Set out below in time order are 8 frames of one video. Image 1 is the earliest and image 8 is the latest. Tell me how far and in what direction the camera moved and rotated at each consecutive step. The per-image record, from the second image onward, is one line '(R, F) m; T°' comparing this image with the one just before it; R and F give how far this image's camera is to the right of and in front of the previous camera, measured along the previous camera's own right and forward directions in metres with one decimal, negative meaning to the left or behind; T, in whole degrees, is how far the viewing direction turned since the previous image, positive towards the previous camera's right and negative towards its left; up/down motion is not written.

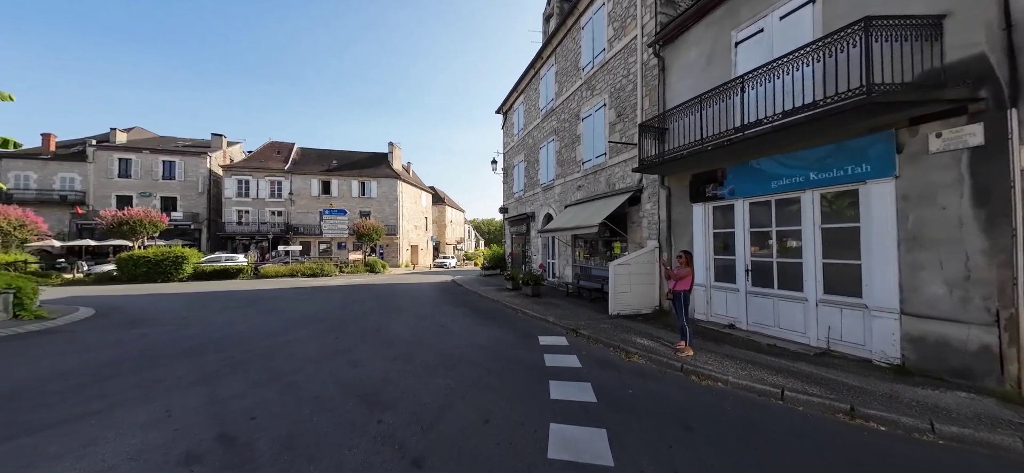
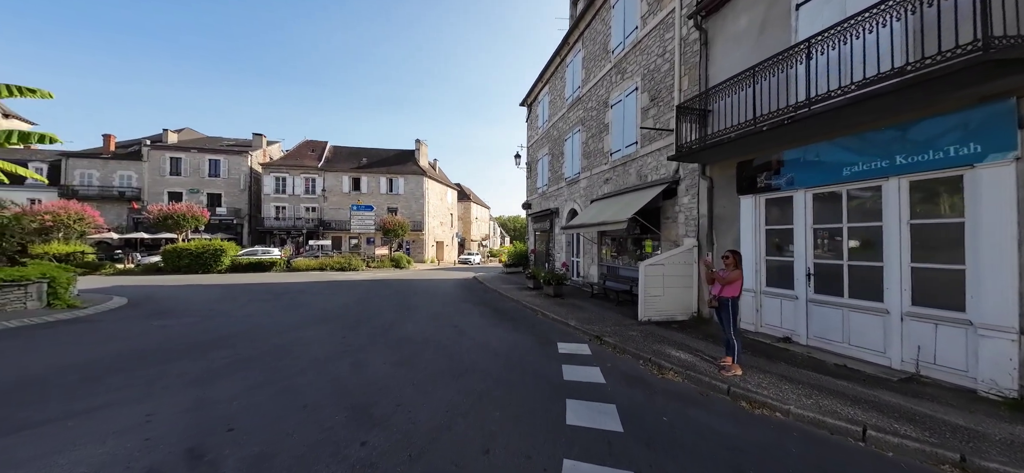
(+0.2, +0.6) m; -5°
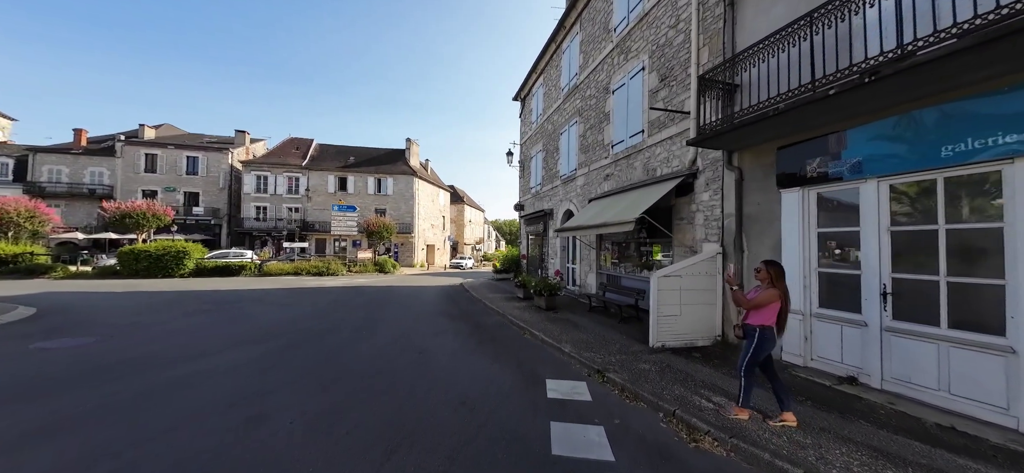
(+0.3, +1.4) m; +1°
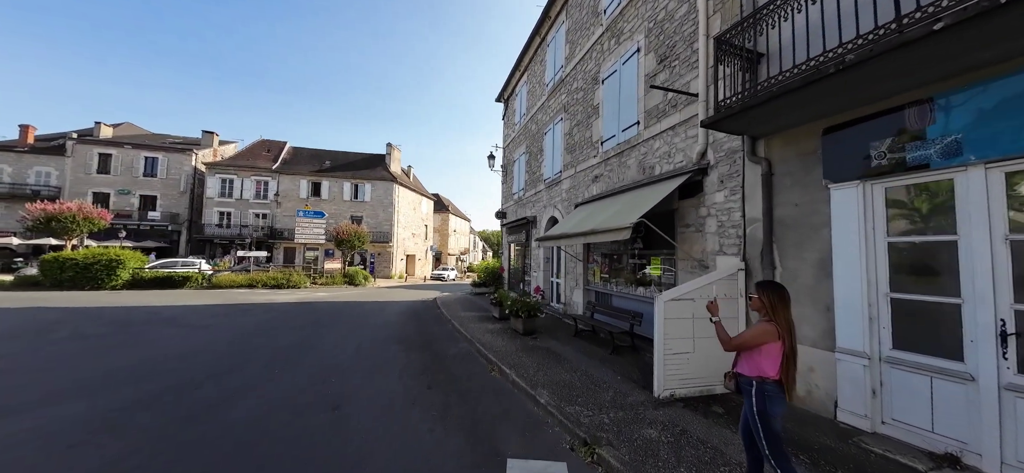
(+0.4, +1.4) m; +2°
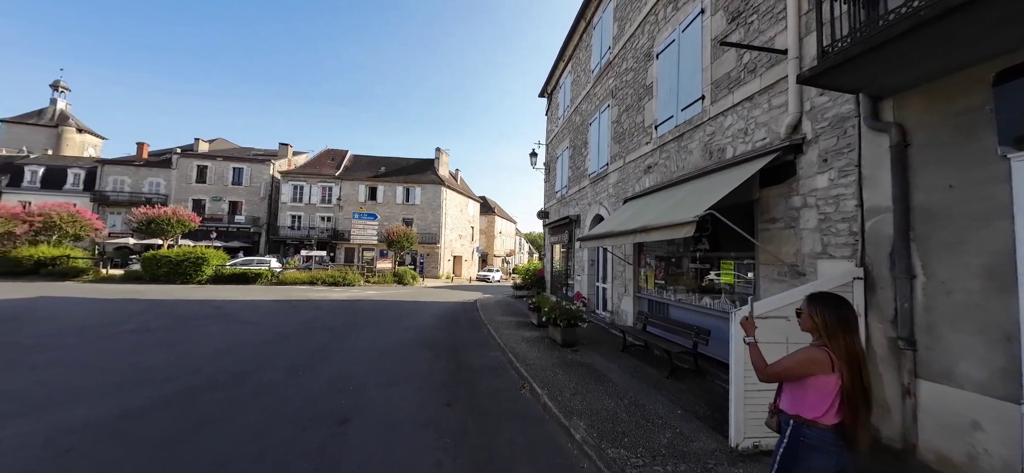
(+0.2, +0.7) m; -8°
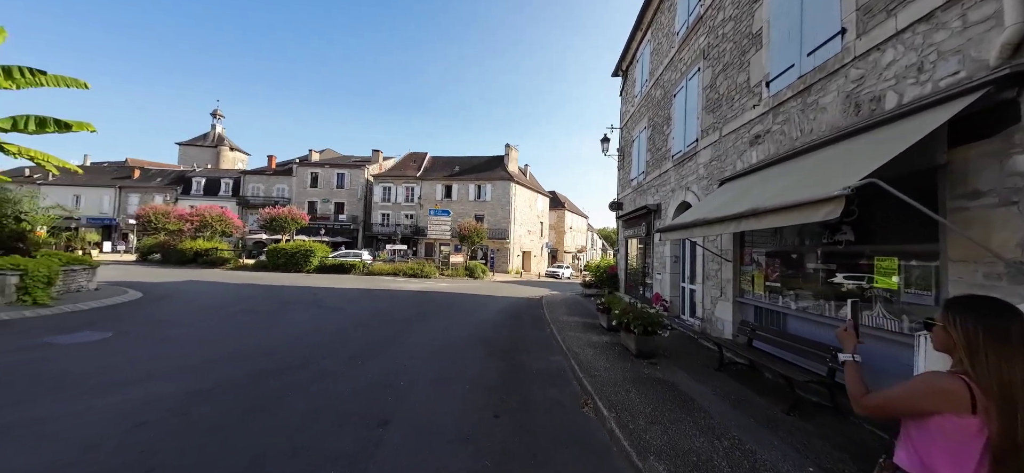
(+0.2, +0.7) m; -12°
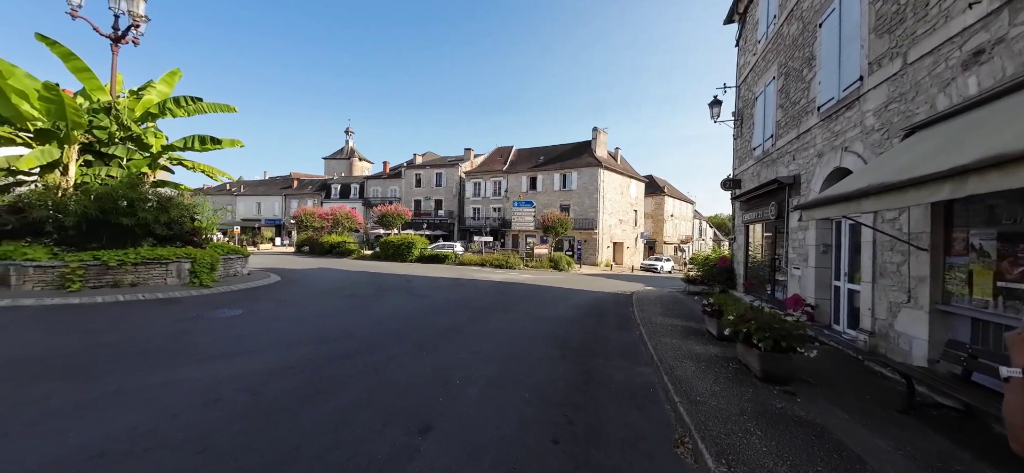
(+0.3, +0.7) m; -16°
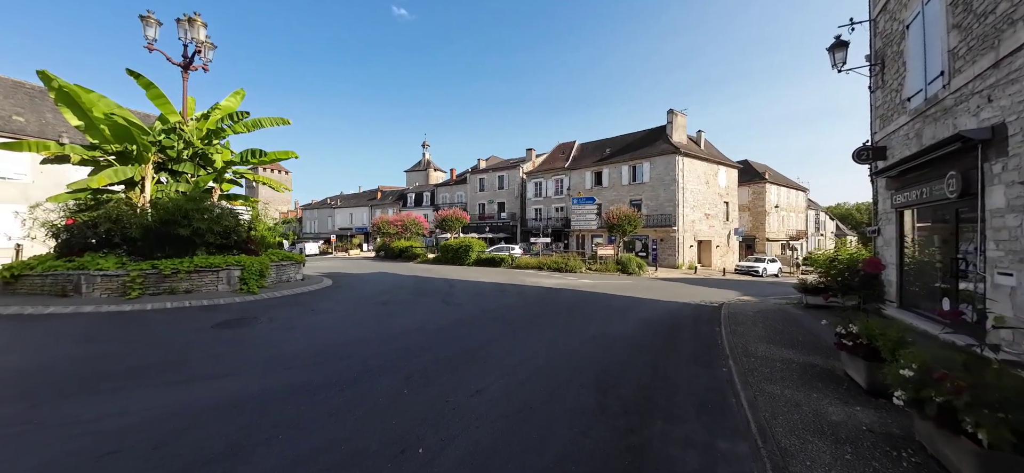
(+0.6, +1.2) m; -13°
